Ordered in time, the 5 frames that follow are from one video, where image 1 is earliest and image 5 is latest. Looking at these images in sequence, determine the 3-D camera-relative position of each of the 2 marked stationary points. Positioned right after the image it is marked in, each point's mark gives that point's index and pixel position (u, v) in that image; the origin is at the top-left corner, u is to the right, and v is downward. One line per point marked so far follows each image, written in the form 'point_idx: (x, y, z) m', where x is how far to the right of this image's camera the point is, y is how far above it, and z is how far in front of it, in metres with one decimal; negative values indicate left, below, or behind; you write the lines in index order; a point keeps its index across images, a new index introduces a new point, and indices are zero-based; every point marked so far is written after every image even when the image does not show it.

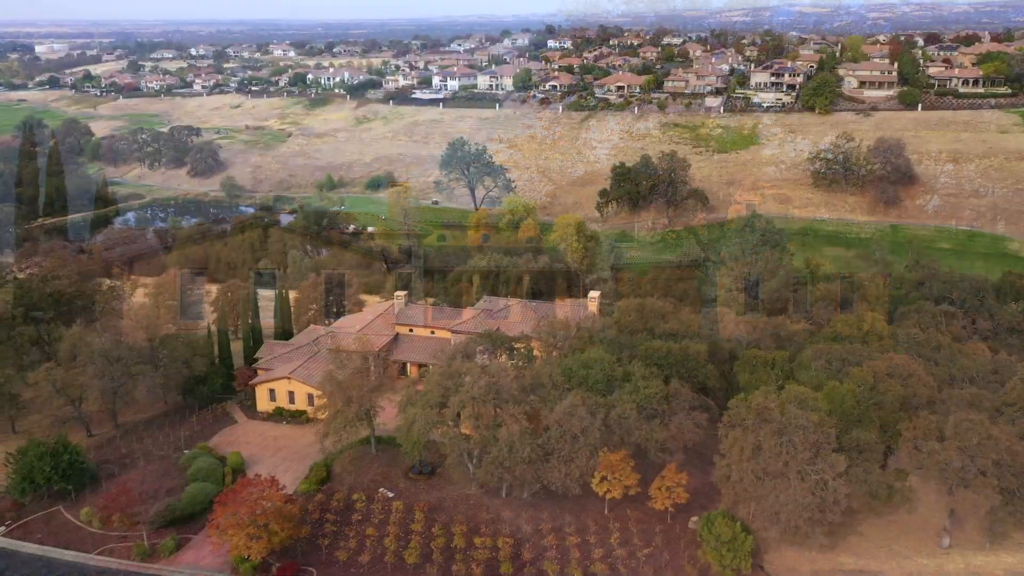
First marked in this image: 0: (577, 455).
0: (+1.3, -3.3, +17.6) m
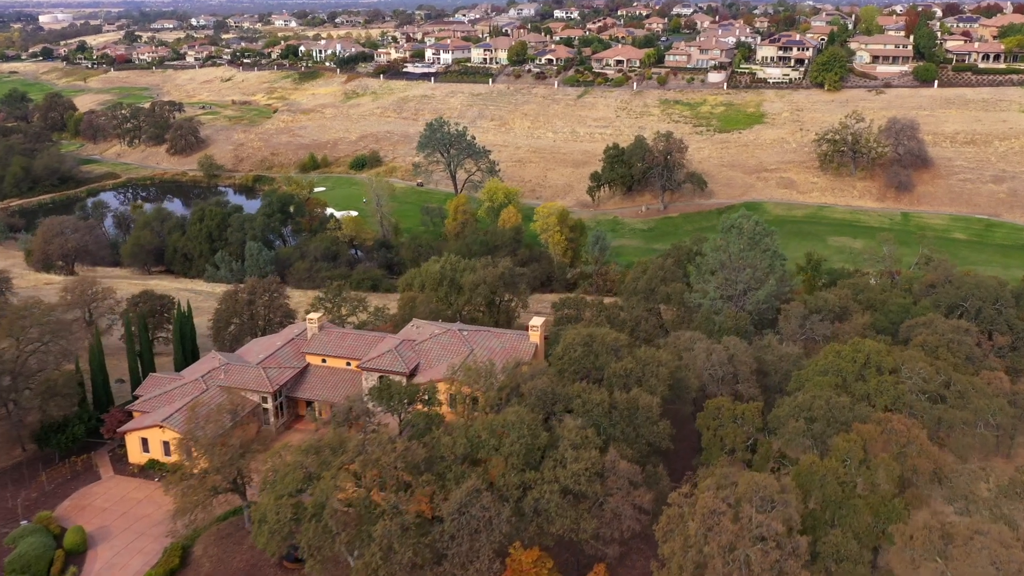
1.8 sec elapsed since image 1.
0: (-0.5, -4.1, +13.7) m
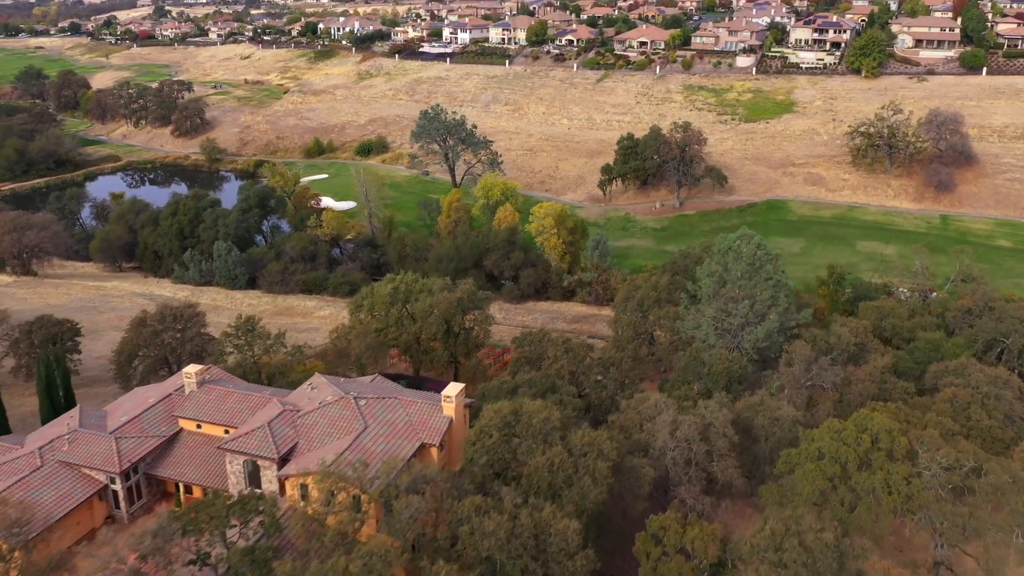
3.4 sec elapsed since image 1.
0: (-2.6, -5.4, +9.7) m
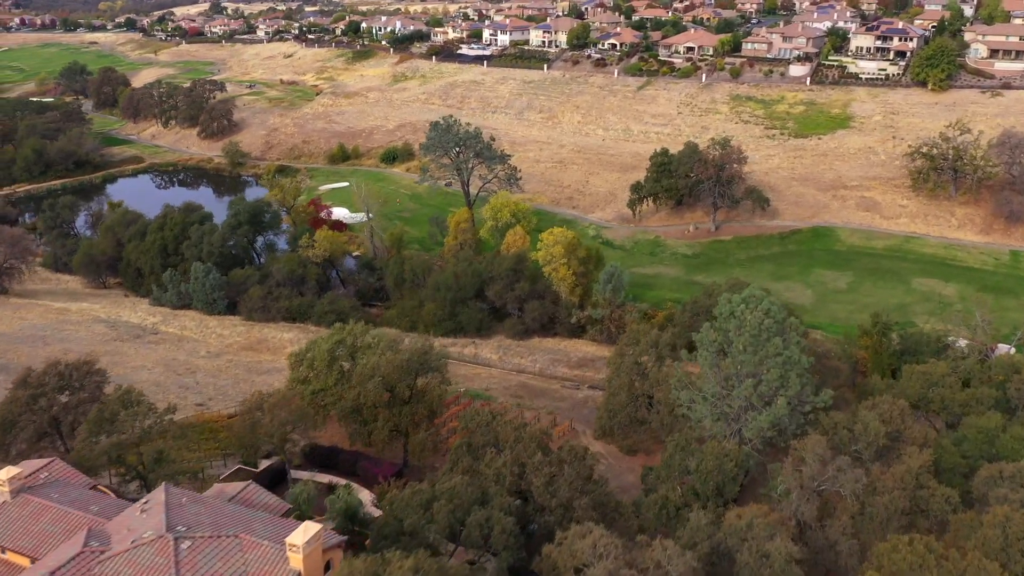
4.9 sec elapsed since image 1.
0: (-5.0, -6.9, +5.5) m
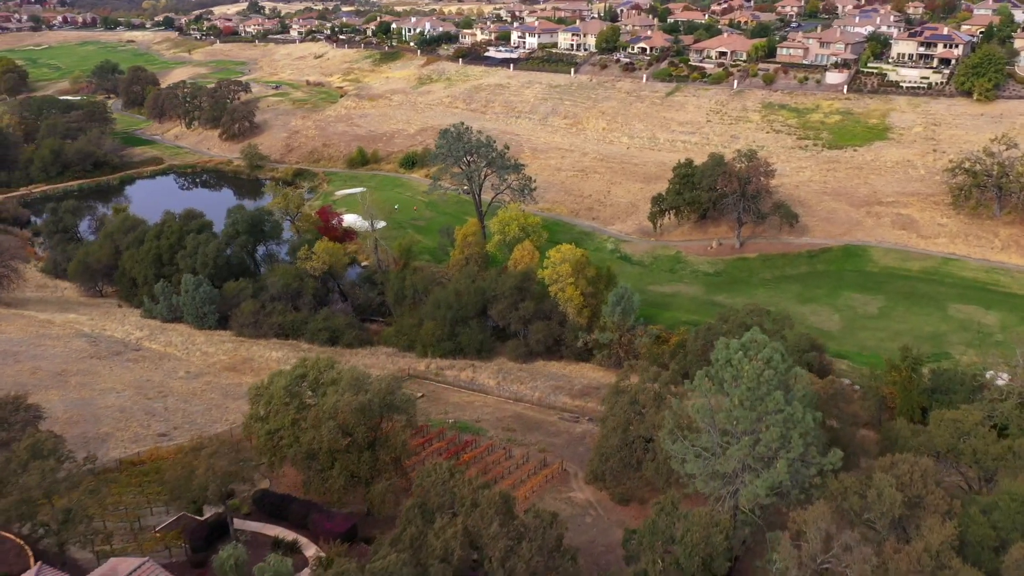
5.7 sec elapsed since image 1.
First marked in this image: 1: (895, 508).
0: (-6.5, -7.6, +3.4) m
1: (+7.9, -4.6, +18.5) m
